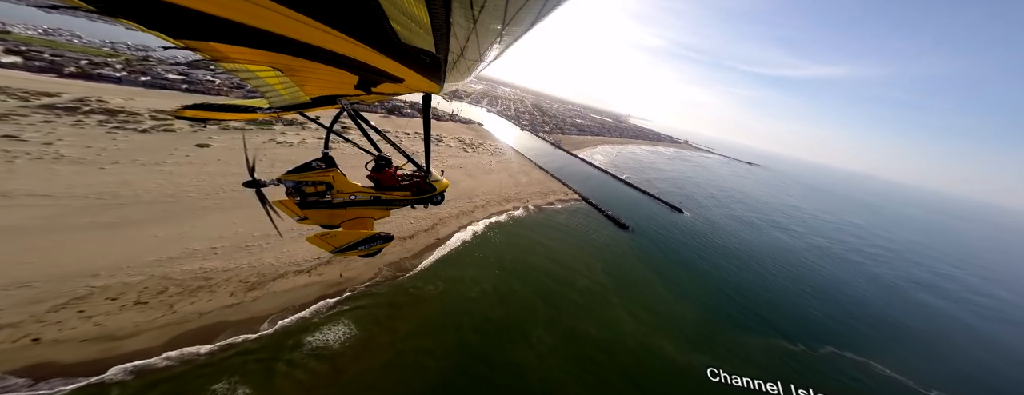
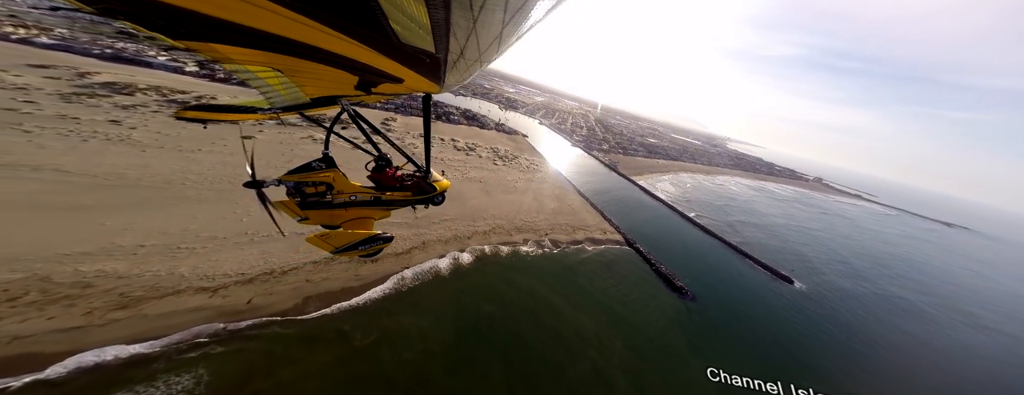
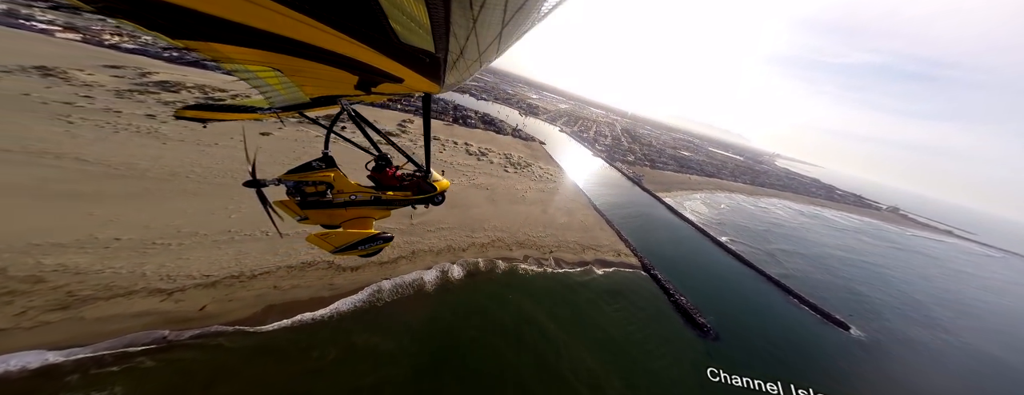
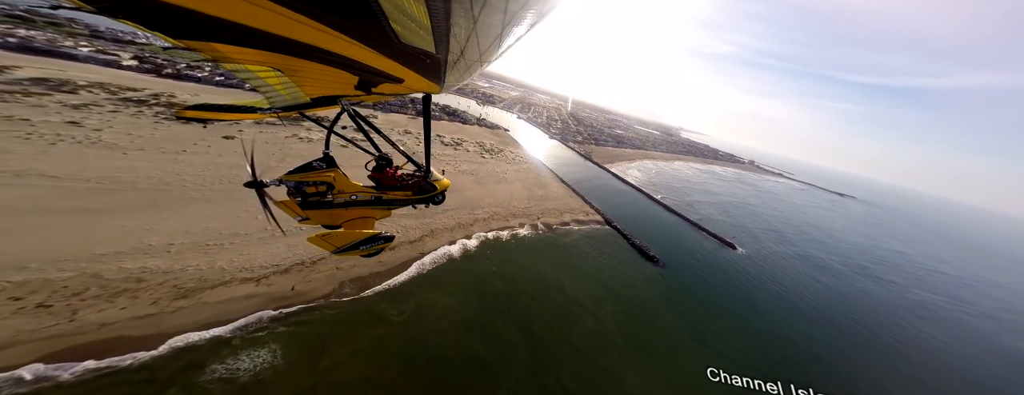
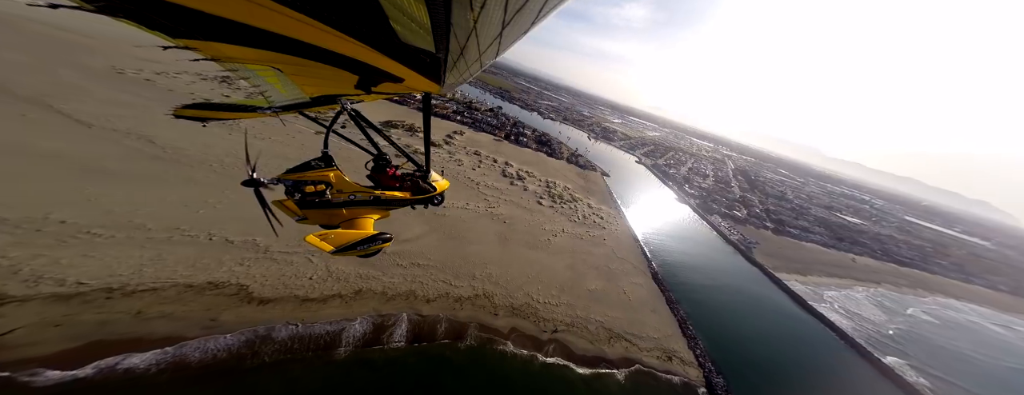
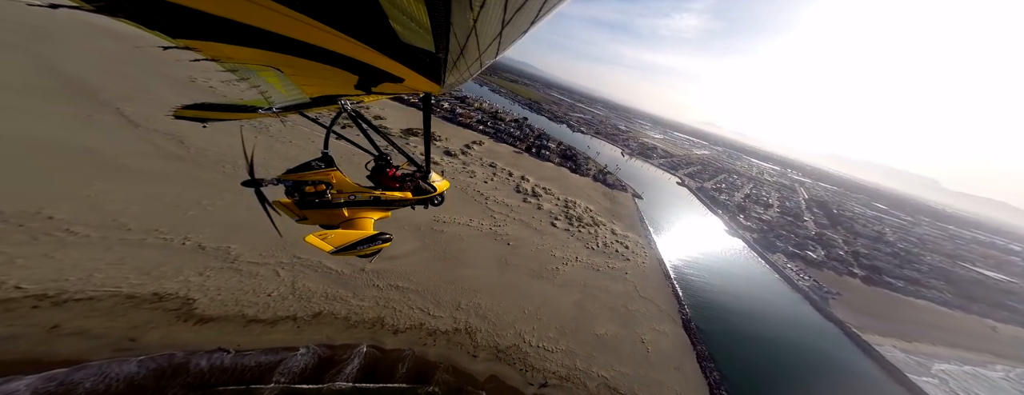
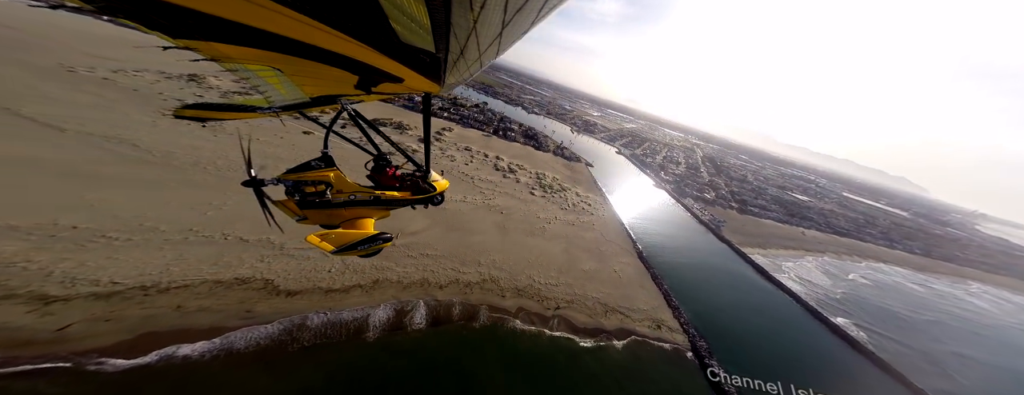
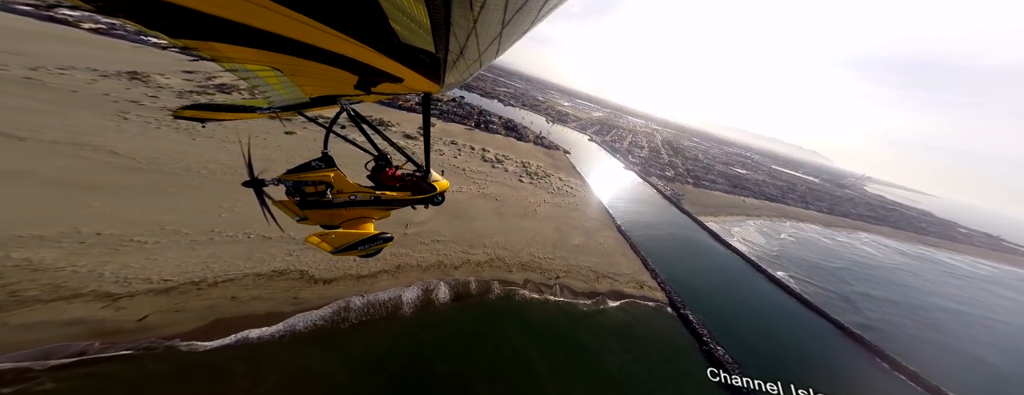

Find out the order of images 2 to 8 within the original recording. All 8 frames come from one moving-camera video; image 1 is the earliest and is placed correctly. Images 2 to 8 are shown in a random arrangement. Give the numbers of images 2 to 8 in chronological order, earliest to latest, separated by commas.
4, 2, 3, 8, 7, 5, 6
